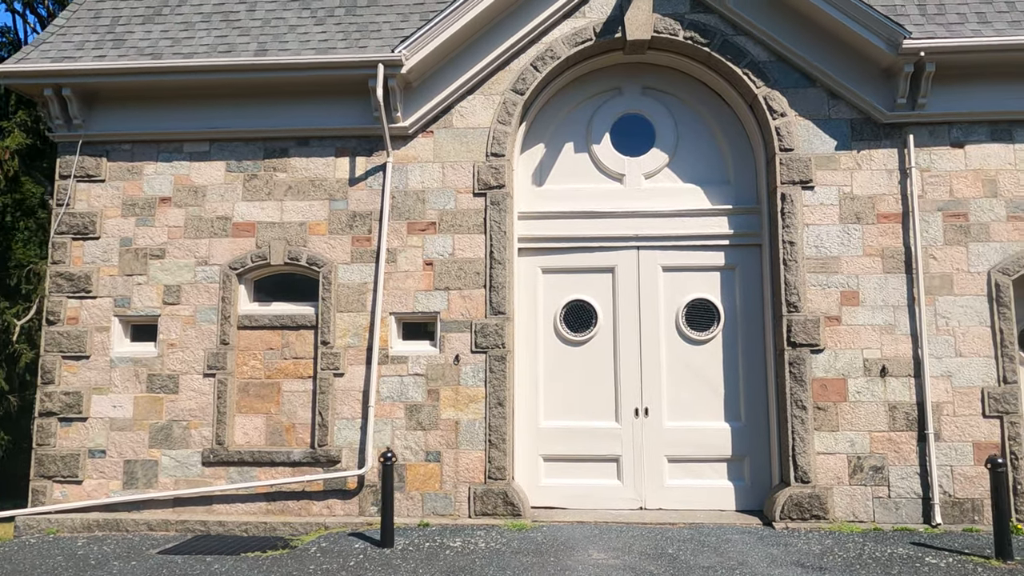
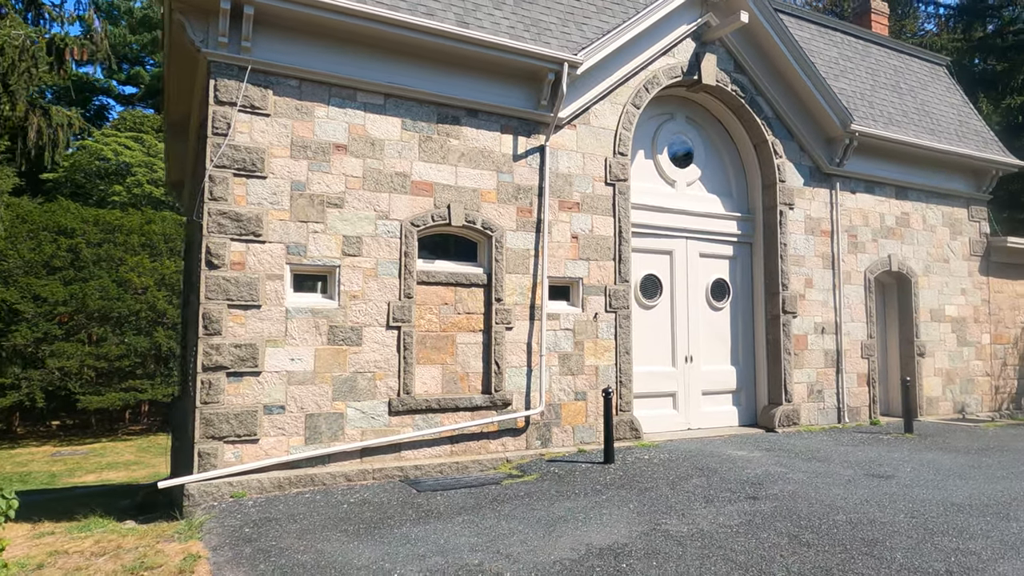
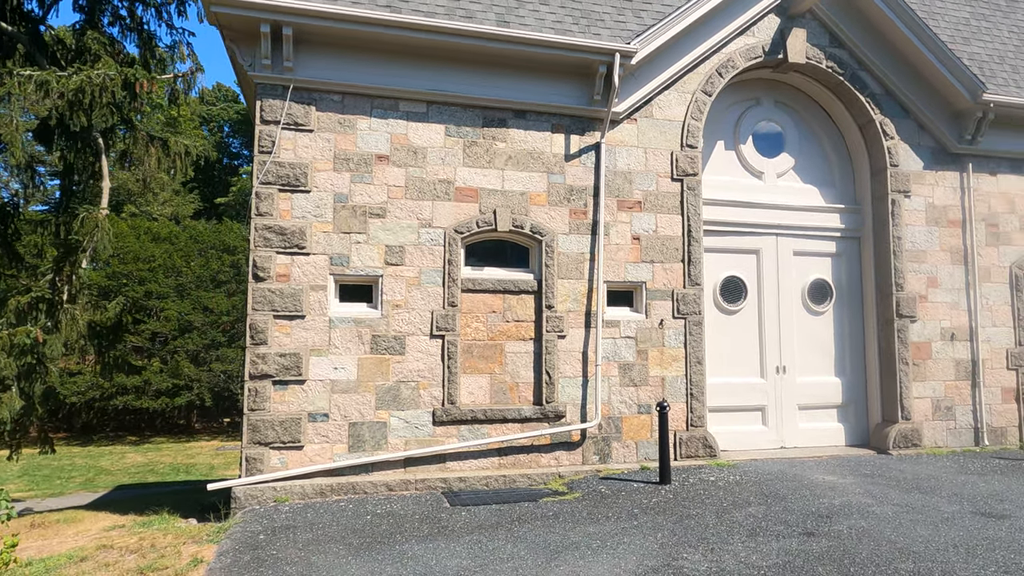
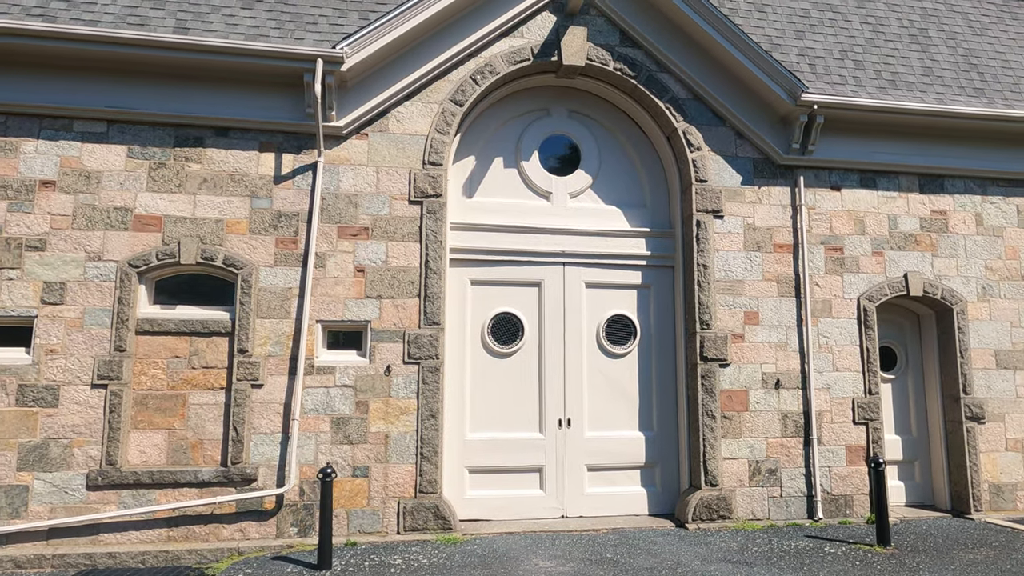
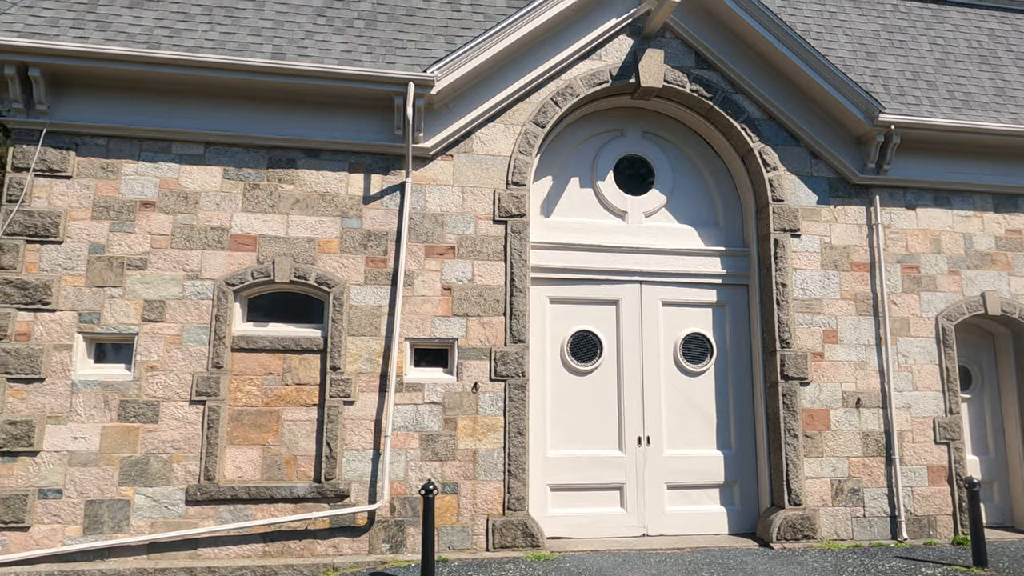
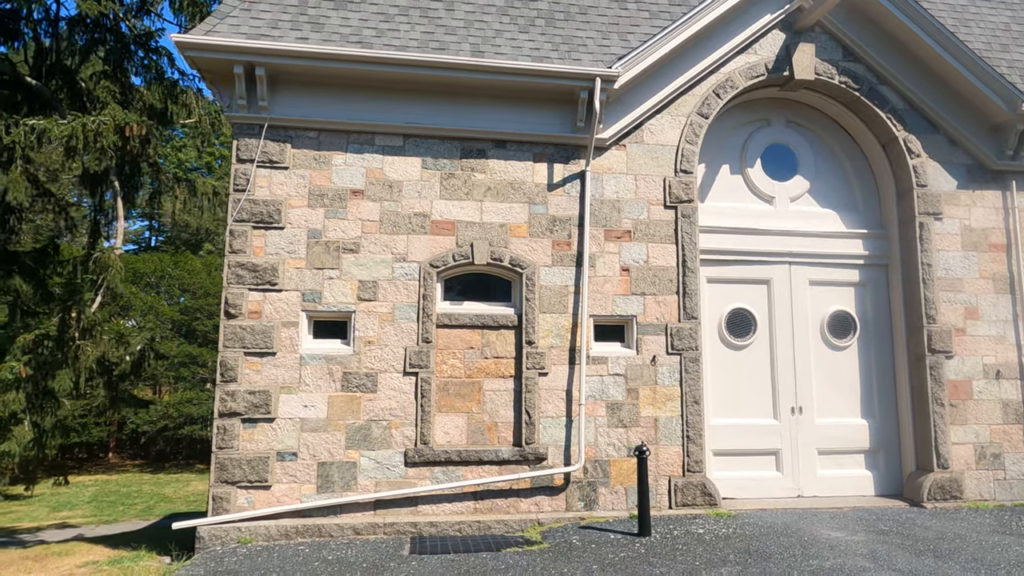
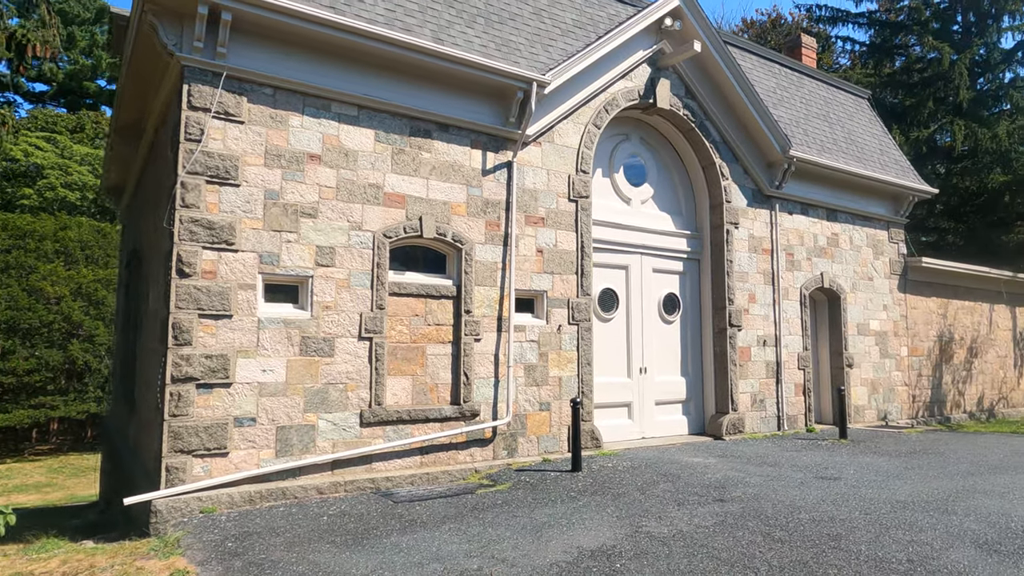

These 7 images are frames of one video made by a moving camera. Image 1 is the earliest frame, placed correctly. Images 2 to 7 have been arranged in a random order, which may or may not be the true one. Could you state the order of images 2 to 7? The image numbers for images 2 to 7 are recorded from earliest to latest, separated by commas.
4, 5, 6, 3, 2, 7
